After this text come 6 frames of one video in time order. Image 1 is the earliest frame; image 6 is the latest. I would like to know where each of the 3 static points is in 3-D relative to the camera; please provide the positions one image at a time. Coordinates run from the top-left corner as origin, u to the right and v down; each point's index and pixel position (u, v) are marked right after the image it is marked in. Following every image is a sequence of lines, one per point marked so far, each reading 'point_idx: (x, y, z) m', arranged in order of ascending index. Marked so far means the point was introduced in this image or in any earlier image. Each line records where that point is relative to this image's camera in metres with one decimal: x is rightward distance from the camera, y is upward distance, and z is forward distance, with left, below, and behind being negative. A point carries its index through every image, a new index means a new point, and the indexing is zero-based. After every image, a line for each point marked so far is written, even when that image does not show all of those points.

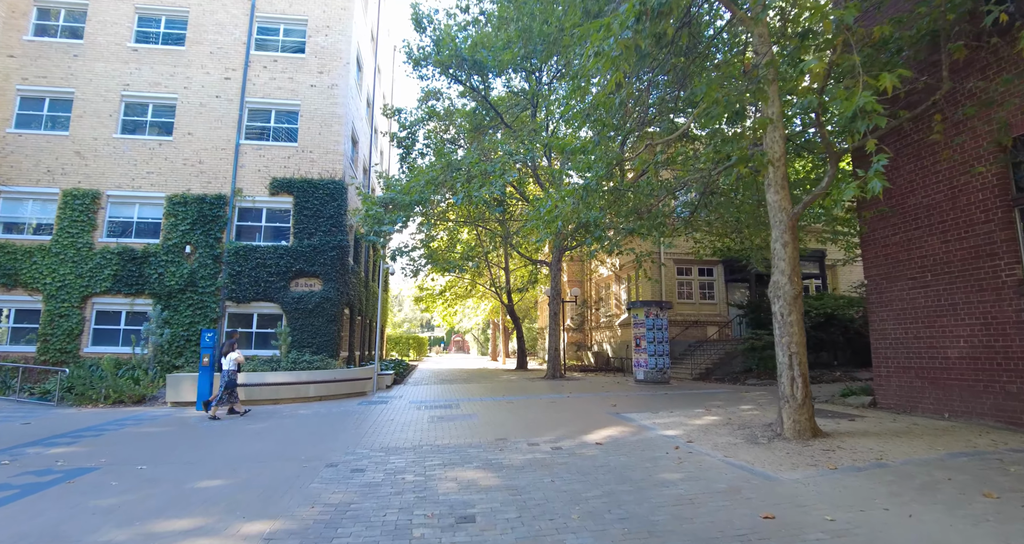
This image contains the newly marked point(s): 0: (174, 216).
0: (-10.8, +1.8, +15.6) m
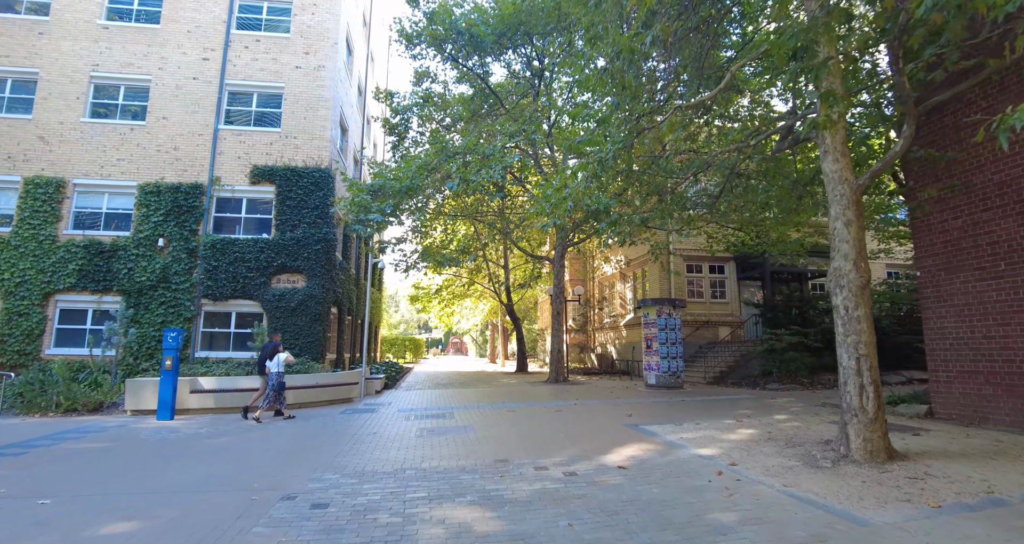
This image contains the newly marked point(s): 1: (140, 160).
0: (-10.7, +1.9, +14.4) m
1: (-11.2, +3.4, +14.7) m
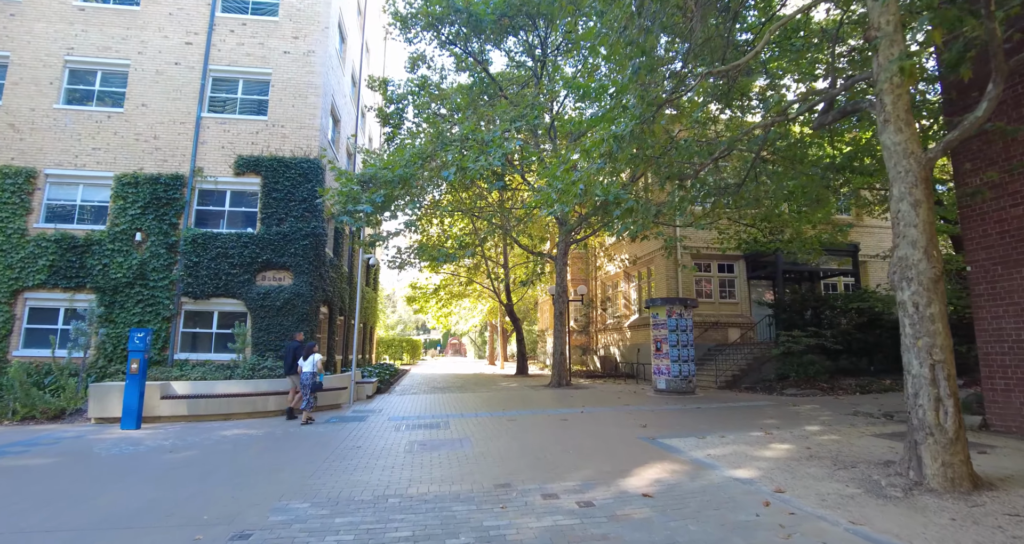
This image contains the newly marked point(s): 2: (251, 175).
0: (-10.7, +2.0, +13.5) m
1: (-11.2, +3.5, +13.8) m
2: (-7.5, +2.8, +14.1) m
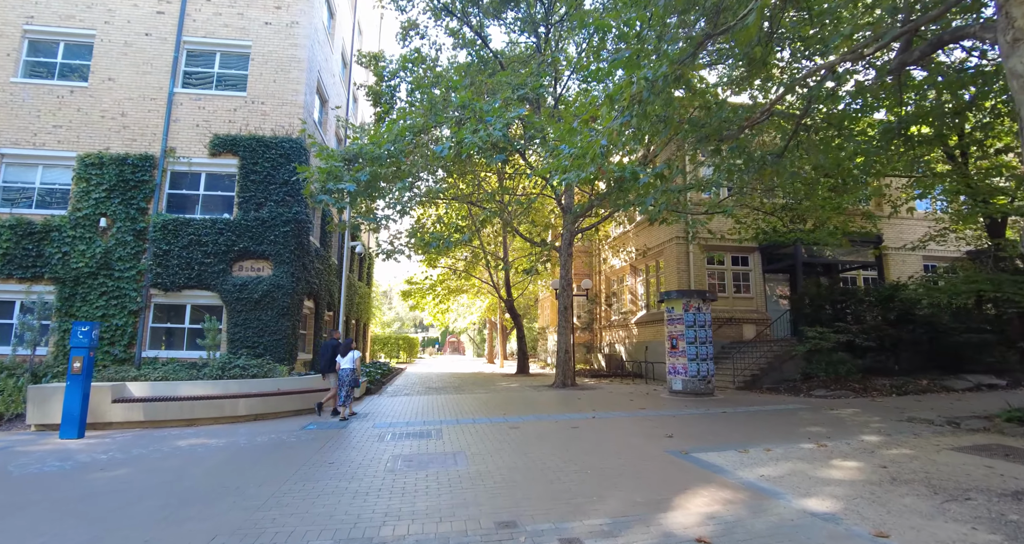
0: (-10.7, +2.3, +12.3) m
1: (-11.1, +3.7, +12.6) m
2: (-7.5, +3.1, +12.9) m
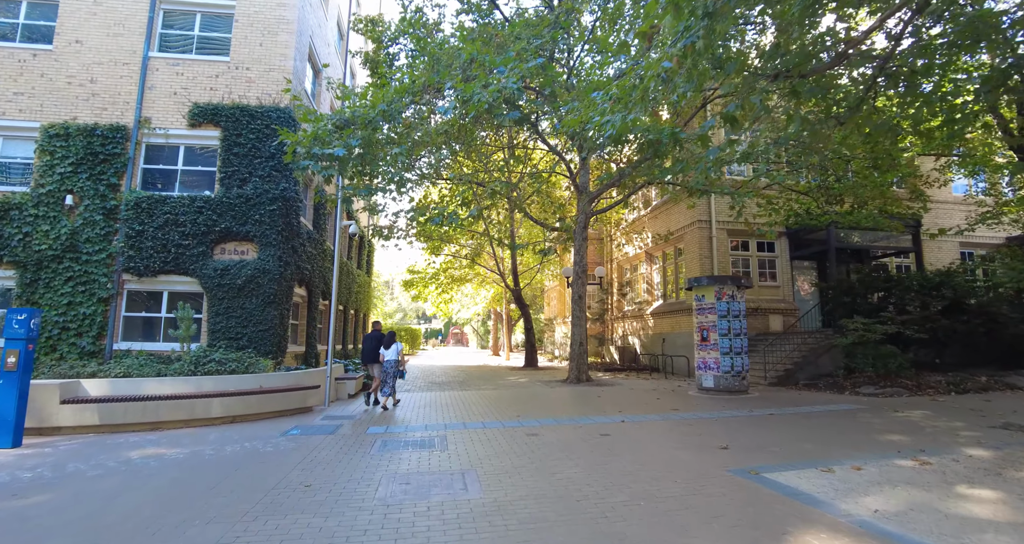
0: (-10.4, +2.7, +11.0) m
1: (-10.9, +4.1, +11.3) m
2: (-7.2, +3.4, +11.6) m
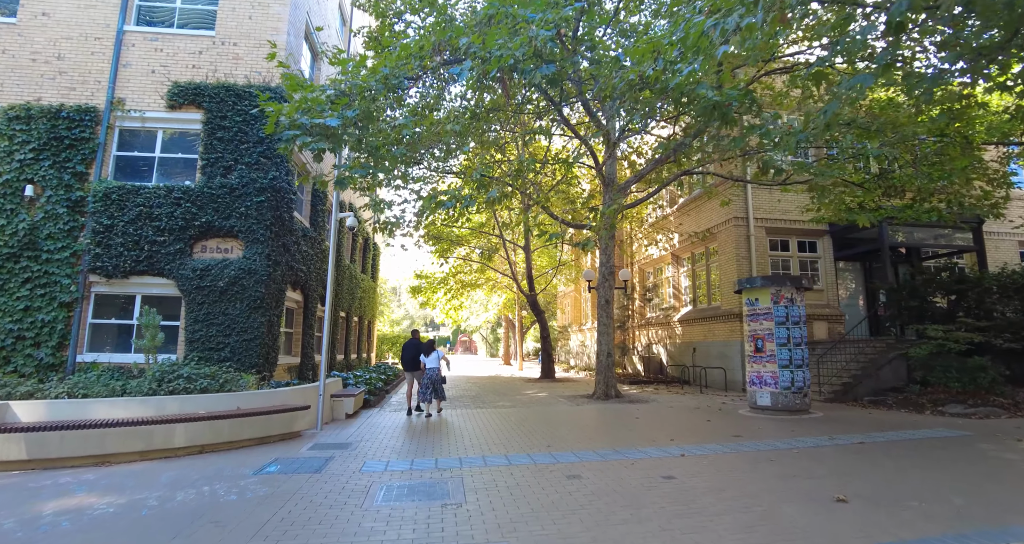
0: (-10.0, +2.7, +9.7) m
1: (-10.4, +4.1, +10.1) m
2: (-6.7, +3.4, +10.3) m
